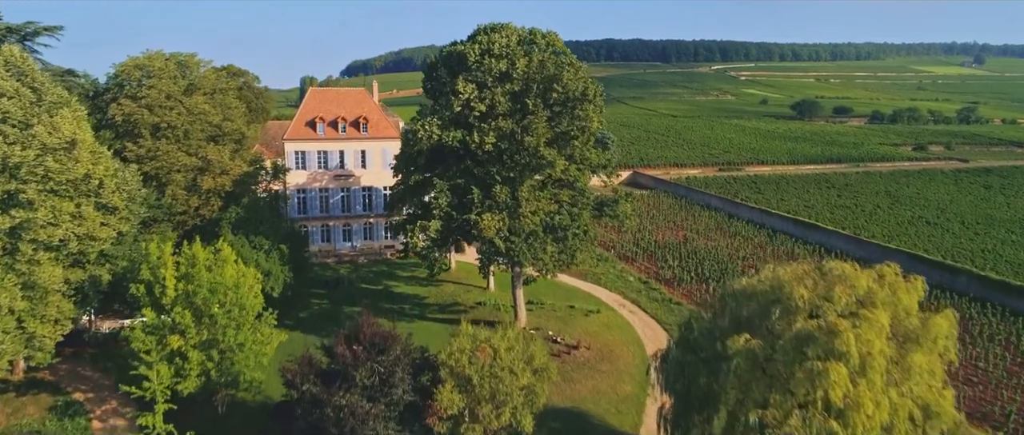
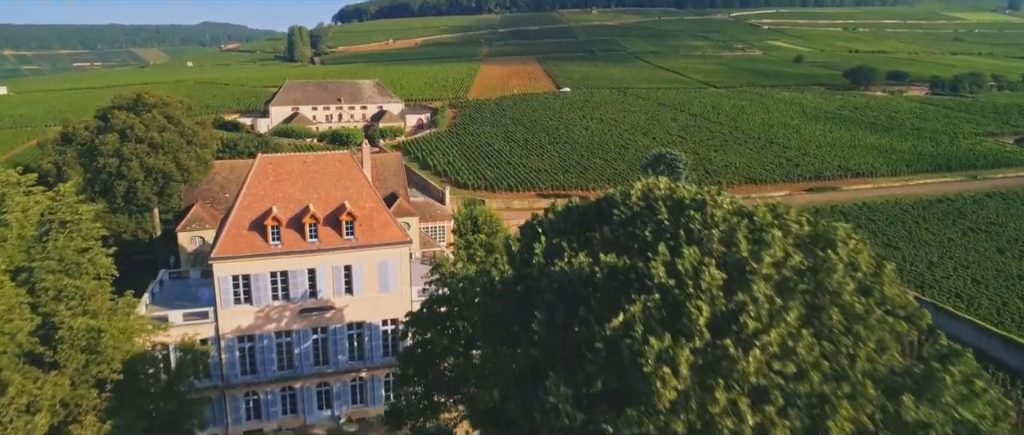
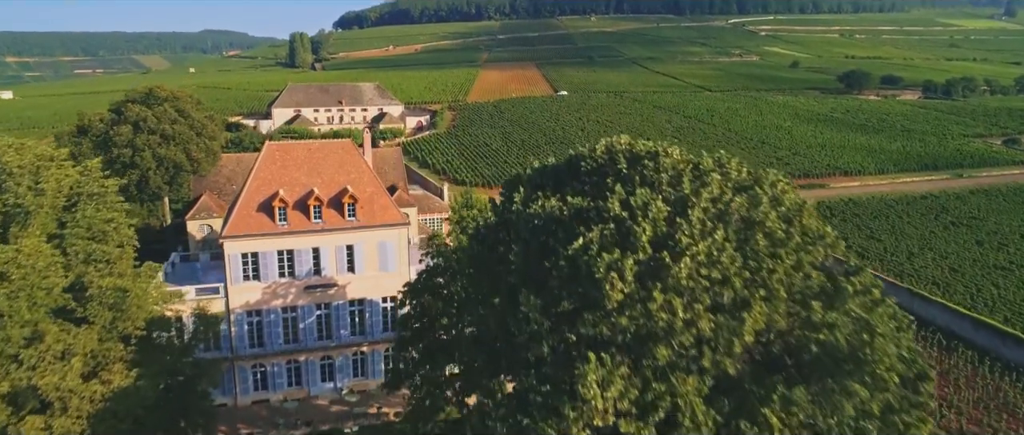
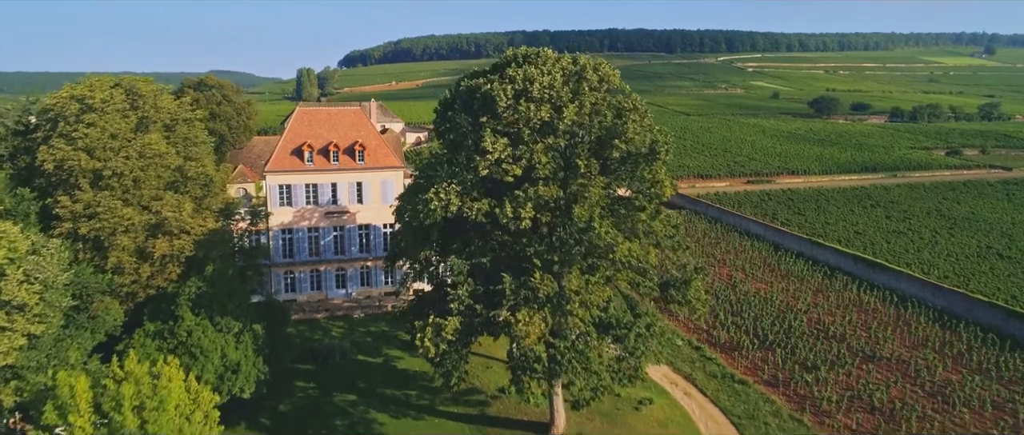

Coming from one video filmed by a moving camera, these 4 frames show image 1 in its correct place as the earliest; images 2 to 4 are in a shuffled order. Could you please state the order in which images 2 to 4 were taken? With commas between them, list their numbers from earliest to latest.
4, 3, 2
